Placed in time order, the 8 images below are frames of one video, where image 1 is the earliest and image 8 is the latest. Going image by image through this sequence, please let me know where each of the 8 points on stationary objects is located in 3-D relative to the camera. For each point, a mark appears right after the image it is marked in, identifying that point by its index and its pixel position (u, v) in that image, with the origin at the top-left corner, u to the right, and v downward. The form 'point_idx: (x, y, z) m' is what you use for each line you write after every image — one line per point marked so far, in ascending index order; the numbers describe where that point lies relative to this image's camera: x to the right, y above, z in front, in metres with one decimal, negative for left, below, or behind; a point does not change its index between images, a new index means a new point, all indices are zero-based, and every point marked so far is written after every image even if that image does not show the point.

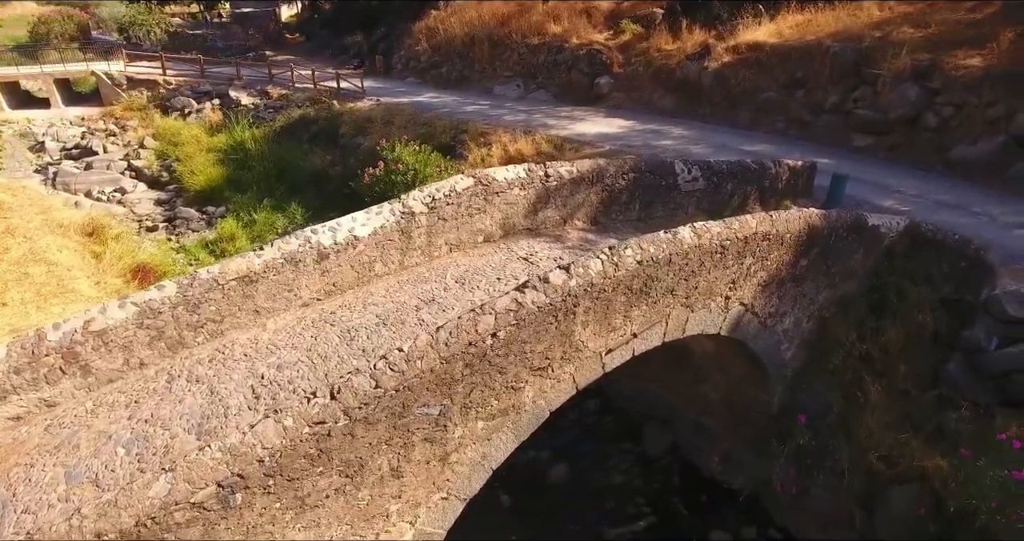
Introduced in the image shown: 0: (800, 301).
0: (+2.9, -0.3, +6.1) m
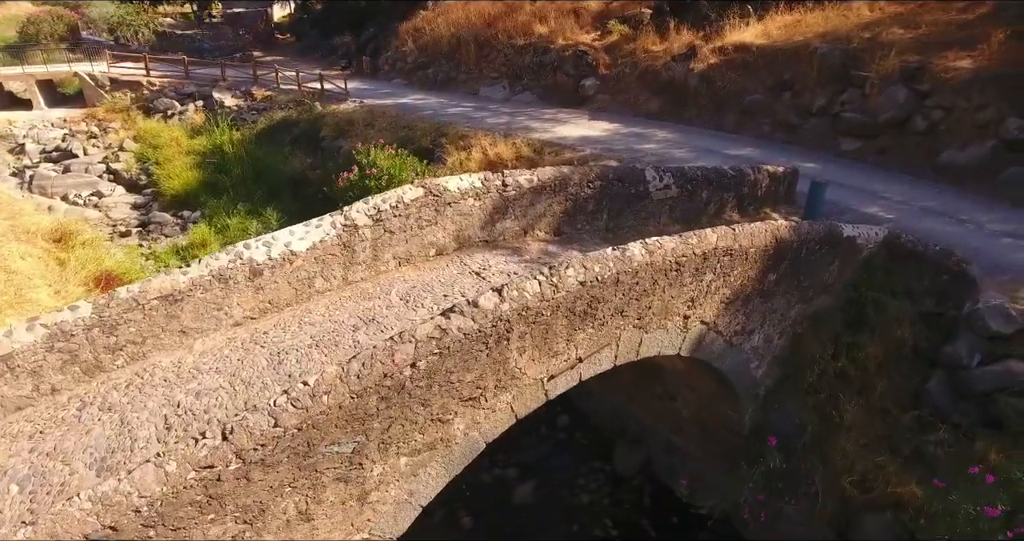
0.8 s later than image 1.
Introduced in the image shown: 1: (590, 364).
0: (+2.5, -0.5, +5.8) m
1: (+0.5, -0.7, +4.4) m
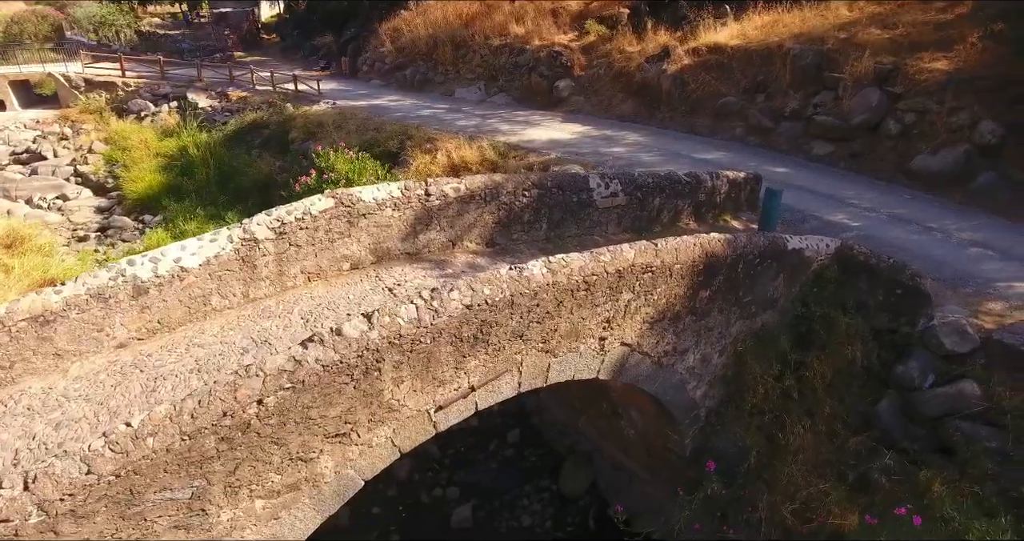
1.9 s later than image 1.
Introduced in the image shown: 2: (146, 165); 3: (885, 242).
0: (+1.7, -0.6, +5.4) m
1: (-0.2, -0.8, +4.1) m
2: (-8.8, +2.5, +14.6) m
3: (+4.9, +0.4, +8.0) m
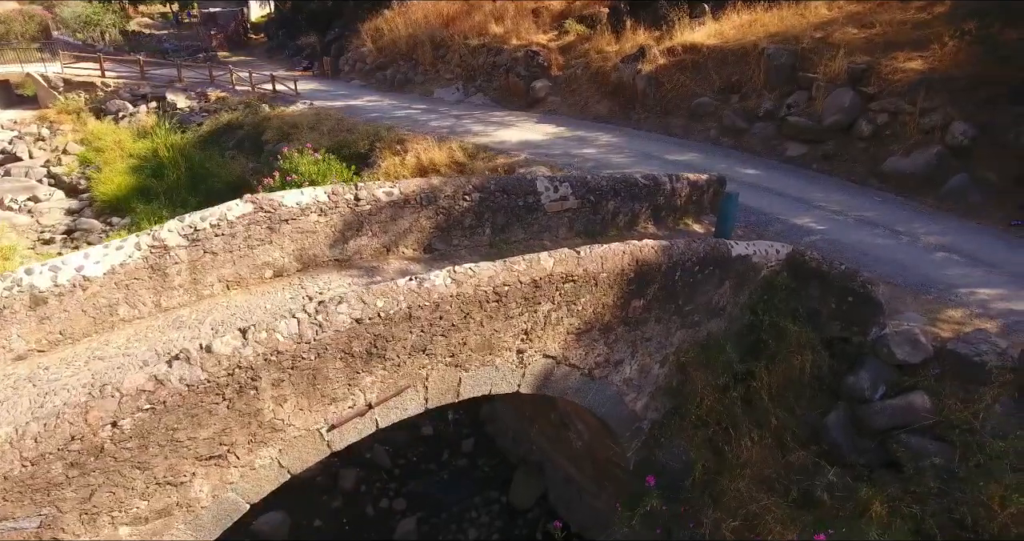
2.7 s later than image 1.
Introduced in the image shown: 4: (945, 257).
0: (+1.1, -0.7, +5.2) m
1: (-0.8, -0.9, +3.9) m
2: (-9.4, +2.5, +14.4) m
3: (+4.3, +0.3, +7.8) m
4: (+5.4, +0.2, +7.5) m
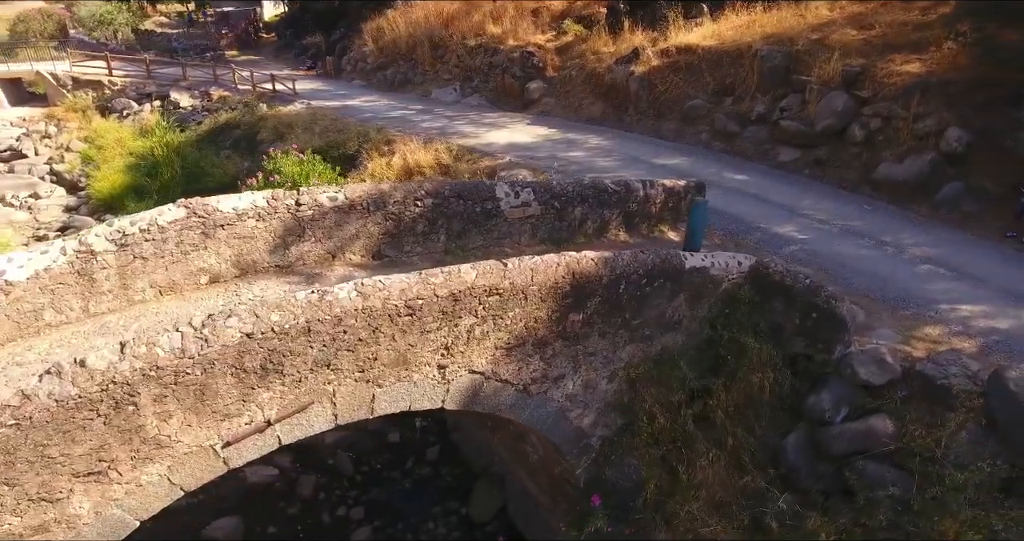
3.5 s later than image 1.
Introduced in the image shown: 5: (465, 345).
0: (+0.6, -0.8, +5.0) m
1: (-1.4, -1.0, +3.8) m
2: (-9.5, +2.5, +14.5) m
3: (+3.9, +0.2, +7.5) m
4: (+4.9, 0.0, +7.2) m
5: (-0.3, -0.5, +4.2) m
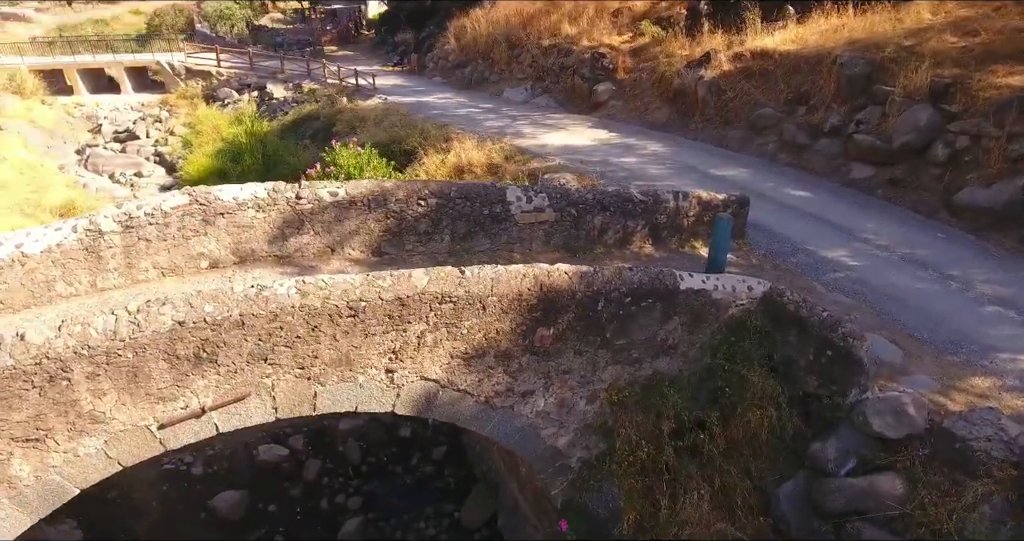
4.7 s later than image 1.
0: (+0.4, -0.9, +4.8) m
1: (-1.8, -0.9, +3.9) m
2: (-7.9, +3.1, +15.7) m
3: (+4.0, -0.2, +6.7) m
4: (+5.0, -0.4, +6.3) m
5: (-0.6, -0.5, +4.1) m
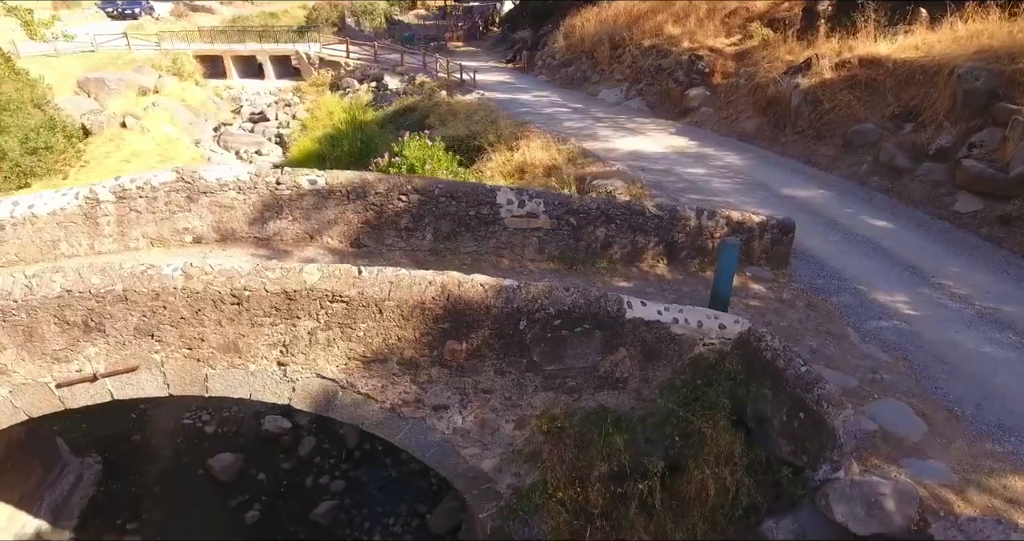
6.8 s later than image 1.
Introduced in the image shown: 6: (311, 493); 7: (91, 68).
0: (-0.2, -0.9, +4.5) m
1: (-2.5, -0.8, +4.0) m
2: (-5.5, +3.8, +16.9) m
3: (+3.8, -0.7, +5.5) m
4: (+4.6, -1.0, +4.9) m
5: (-1.3, -0.5, +4.1) m
6: (-2.4, -2.6, +7.1) m
7: (-13.3, +6.4, +19.2) m
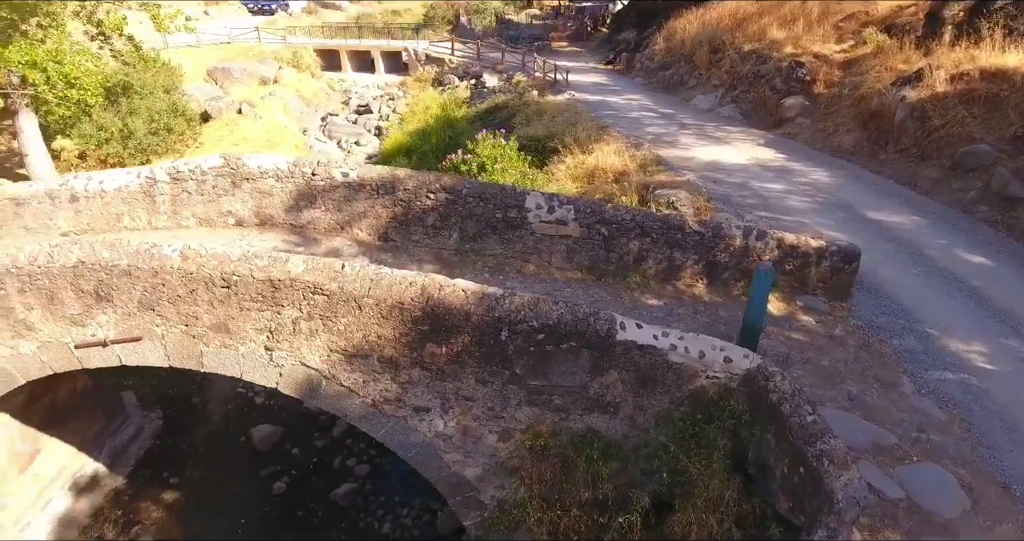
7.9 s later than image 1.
0: (-0.4, -1.0, +4.4) m
1: (-2.7, -0.6, +4.4) m
2: (-3.0, +4.1, +17.5) m
3: (+3.8, -1.1, +4.7) m
4: (+4.5, -1.5, +4.0) m
5: (-1.5, -0.4, +4.2) m
6: (-2.1, -2.5, +7.4) m
7: (-10.1, +7.4, +21.1) m
